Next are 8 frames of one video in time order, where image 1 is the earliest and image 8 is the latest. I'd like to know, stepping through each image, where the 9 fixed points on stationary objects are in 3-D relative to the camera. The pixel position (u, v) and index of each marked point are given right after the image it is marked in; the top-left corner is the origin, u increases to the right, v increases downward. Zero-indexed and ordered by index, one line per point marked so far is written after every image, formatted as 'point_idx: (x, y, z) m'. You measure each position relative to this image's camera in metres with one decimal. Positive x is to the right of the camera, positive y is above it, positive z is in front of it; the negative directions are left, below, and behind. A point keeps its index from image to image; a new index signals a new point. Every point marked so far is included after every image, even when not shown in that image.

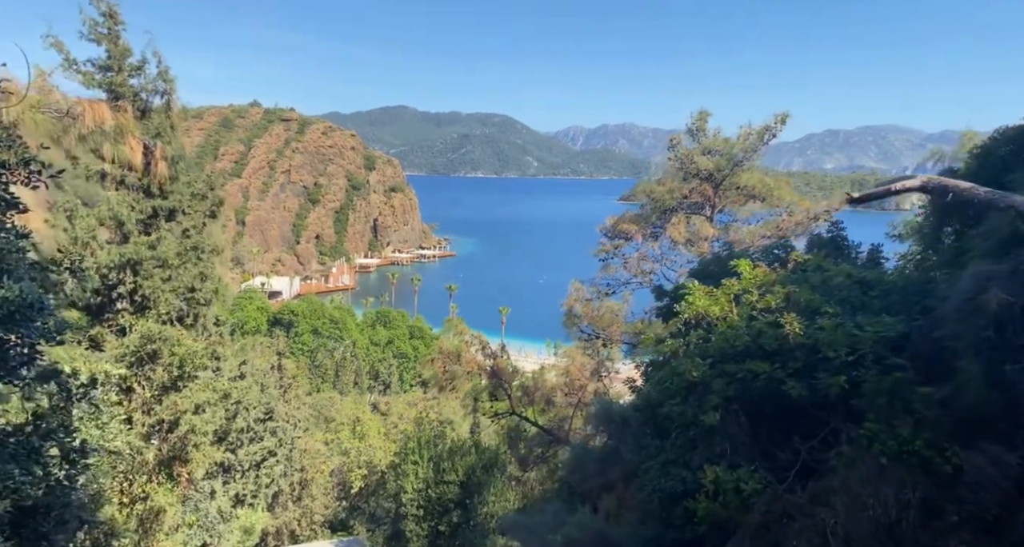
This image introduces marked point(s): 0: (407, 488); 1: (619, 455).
0: (-2.6, -5.3, +15.7) m
1: (+1.6, -2.7, +9.3) m
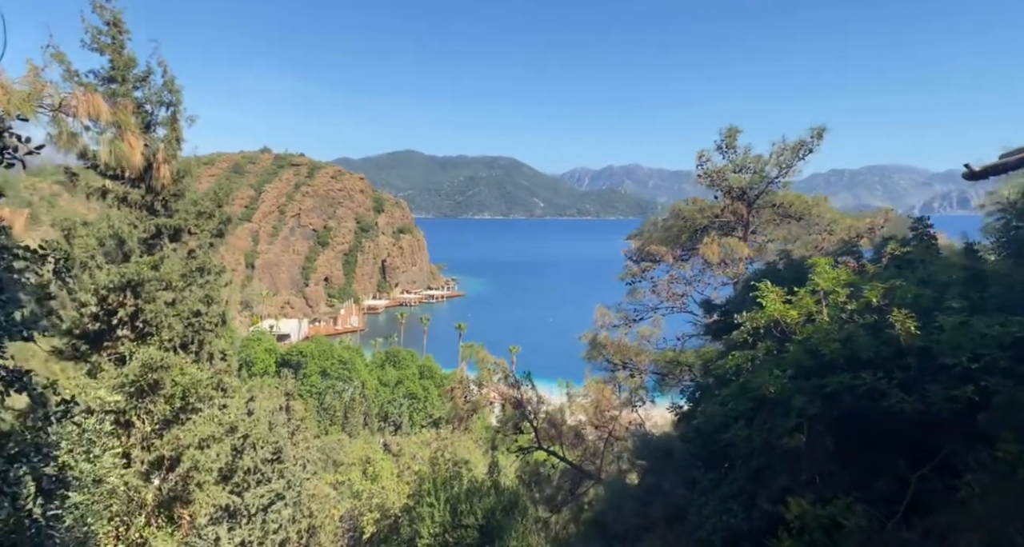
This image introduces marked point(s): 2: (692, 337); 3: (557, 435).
0: (-2.1, -6.0, +14.7) m
1: (+2.0, -2.9, +8.4) m
2: (+4.0, -1.0, +11.5) m
3: (+1.0, -2.8, +11.4) m
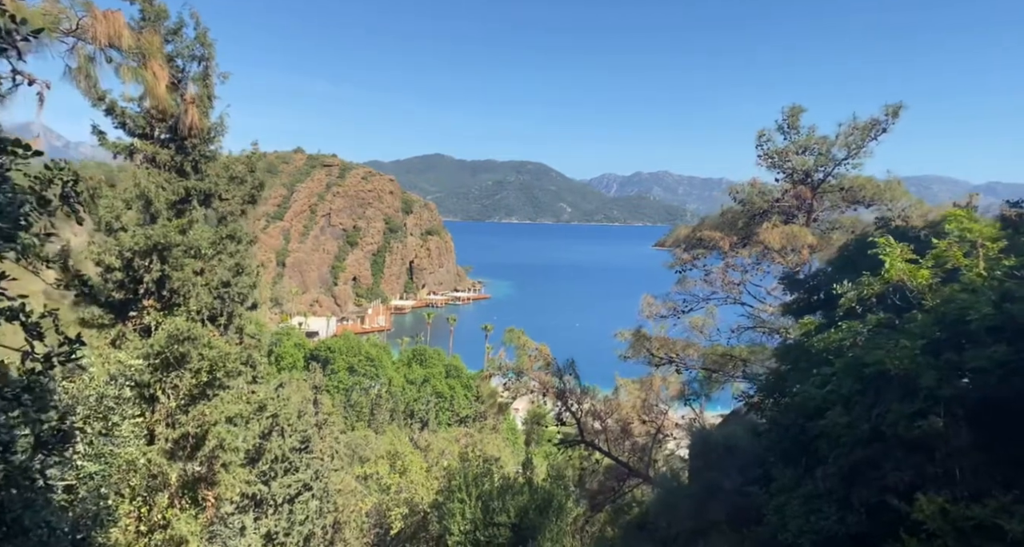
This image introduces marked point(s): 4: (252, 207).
0: (-1.3, -5.7, +14.1) m
1: (+2.5, -2.6, +7.7) m
2: (+4.7, -0.8, +10.7) m
3: (+1.7, -2.5, +10.7) m
4: (-4.8, +1.3, +11.9) m
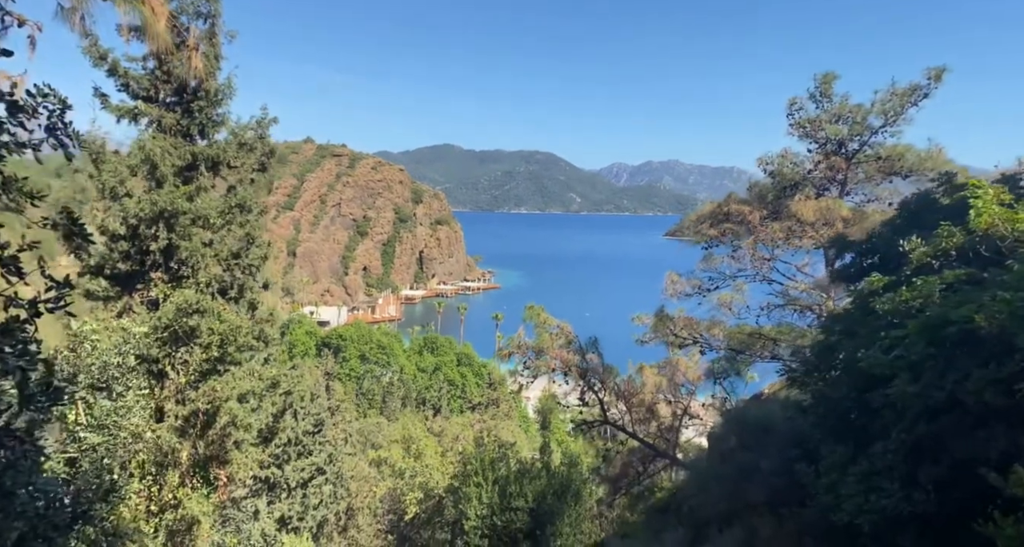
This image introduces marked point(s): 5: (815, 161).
0: (-0.9, -5.2, +13.8) m
1: (+2.8, -2.3, +7.3) m
2: (+5.1, -0.4, +10.2) m
3: (+2.0, -2.1, +10.3) m
4: (-4.5, +1.7, +11.6) m
5: (+5.0, +1.9, +10.7) m
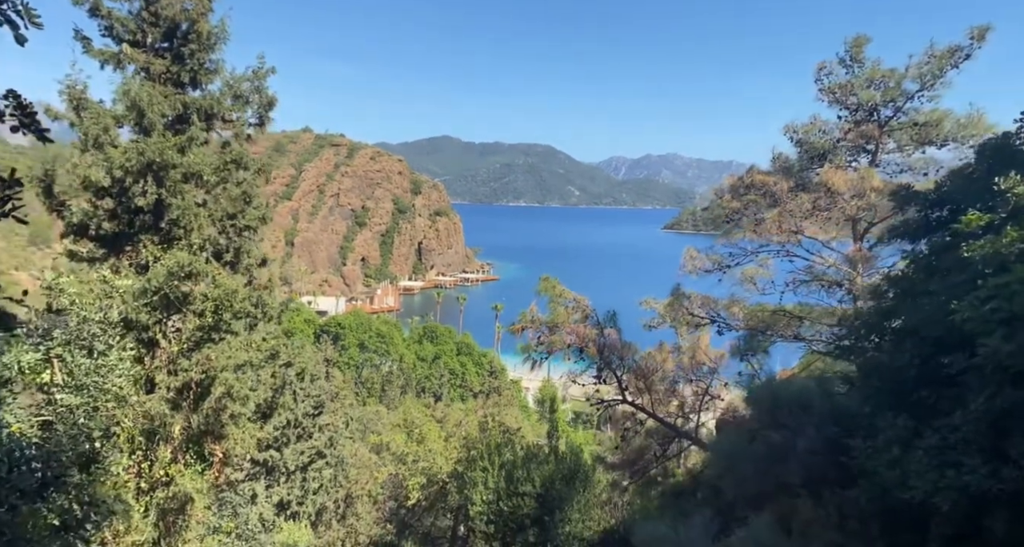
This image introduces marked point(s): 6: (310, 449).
0: (-0.8, -4.7, +13.3) m
1: (+3.0, -1.9, +6.8) m
2: (+5.3, 0.0, +9.7) m
3: (+2.2, -1.7, +9.8) m
4: (-4.3, +2.2, +11.0) m
5: (+5.2, +2.3, +10.2) m
6: (-4.9, -4.3, +15.6) m
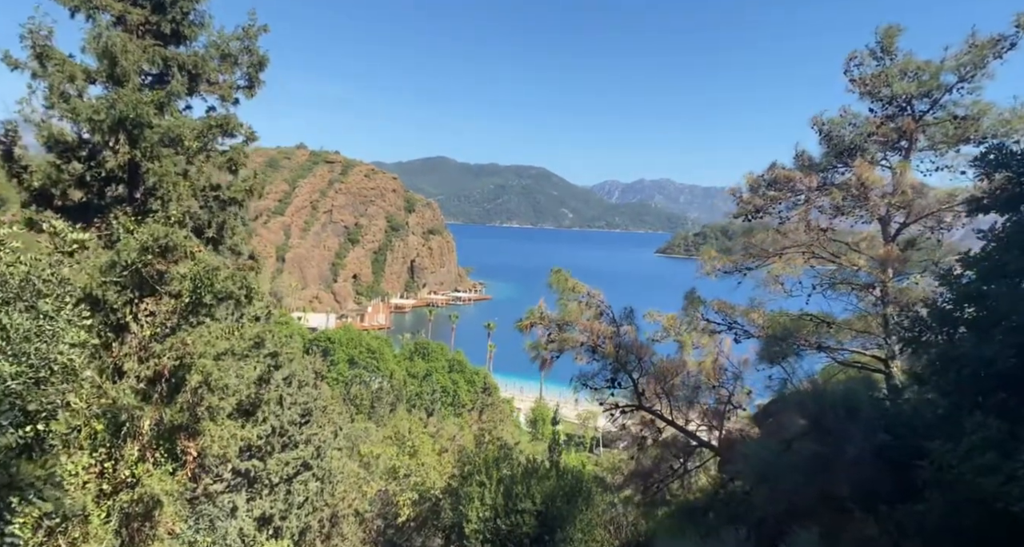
0: (-0.8, -4.7, +12.4) m
1: (+3.1, -1.8, +6.0) m
2: (+5.4, -0.1, +9.0) m
3: (+2.3, -1.7, +9.0) m
4: (-4.1, +2.3, +10.3) m
5: (+5.4, +2.2, +9.6) m
6: (-5.0, -4.3, +14.7) m
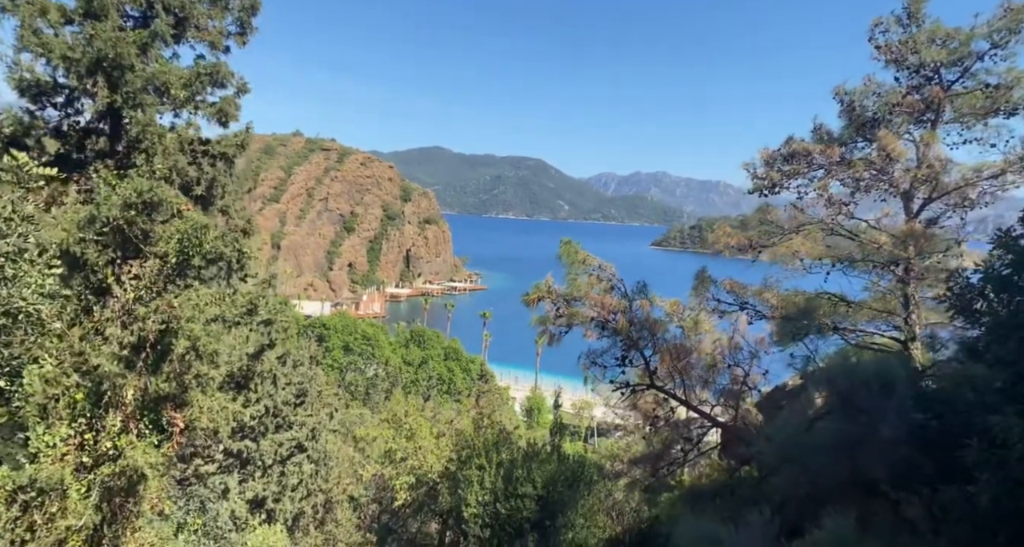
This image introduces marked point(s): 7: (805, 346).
0: (-0.8, -4.3, +12.1) m
1: (+3.2, -1.5, +5.6) m
2: (+5.5, +0.3, +8.6) m
3: (+2.4, -1.3, +8.6) m
4: (-4.0, +2.8, +9.8) m
5: (+5.5, +2.6, +9.2) m
6: (-5.0, -3.8, +14.3) m
7: (+3.9, -1.0, +8.4) m
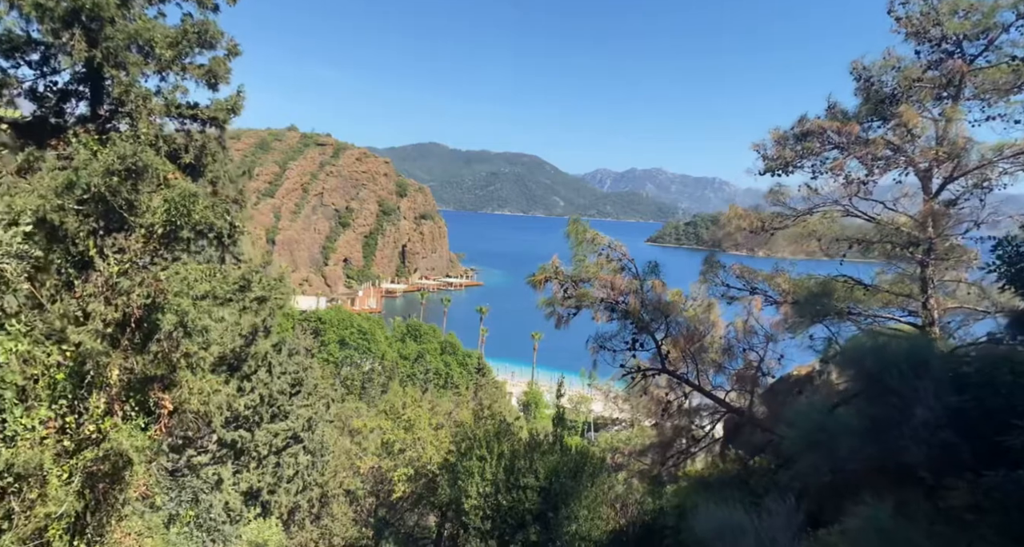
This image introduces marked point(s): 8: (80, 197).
0: (-0.8, -4.0, +11.7) m
1: (+3.3, -1.2, +5.3) m
2: (+5.6, +0.5, +8.3) m
3: (+2.4, -1.1, +8.3) m
4: (-4.0, +3.1, +9.4) m
5: (+5.6, +2.8, +8.8) m
6: (-5.0, -3.5, +14.0) m
7: (+4.0, -0.7, +8.1) m
8: (-3.7, +0.6, +5.6) m
